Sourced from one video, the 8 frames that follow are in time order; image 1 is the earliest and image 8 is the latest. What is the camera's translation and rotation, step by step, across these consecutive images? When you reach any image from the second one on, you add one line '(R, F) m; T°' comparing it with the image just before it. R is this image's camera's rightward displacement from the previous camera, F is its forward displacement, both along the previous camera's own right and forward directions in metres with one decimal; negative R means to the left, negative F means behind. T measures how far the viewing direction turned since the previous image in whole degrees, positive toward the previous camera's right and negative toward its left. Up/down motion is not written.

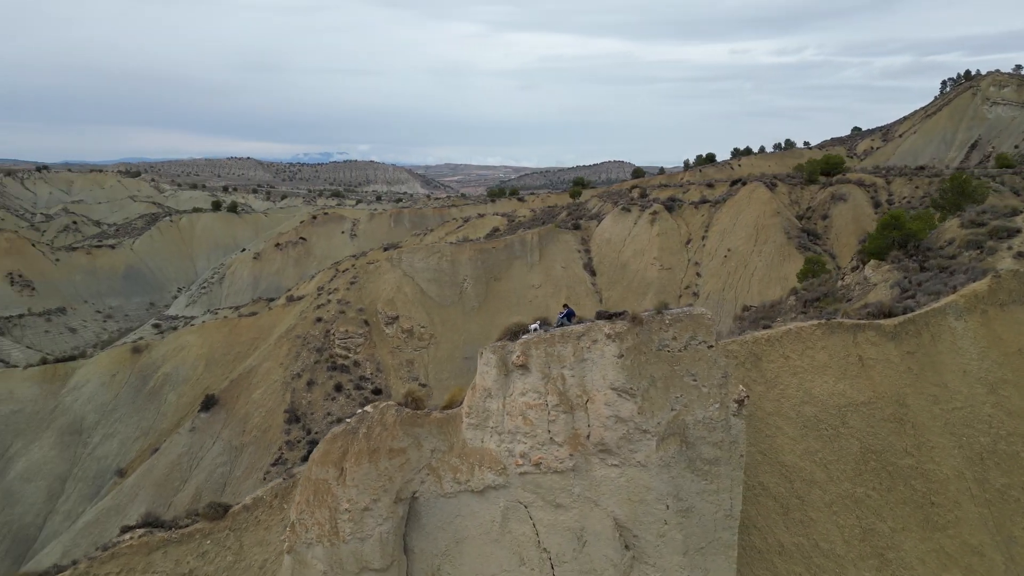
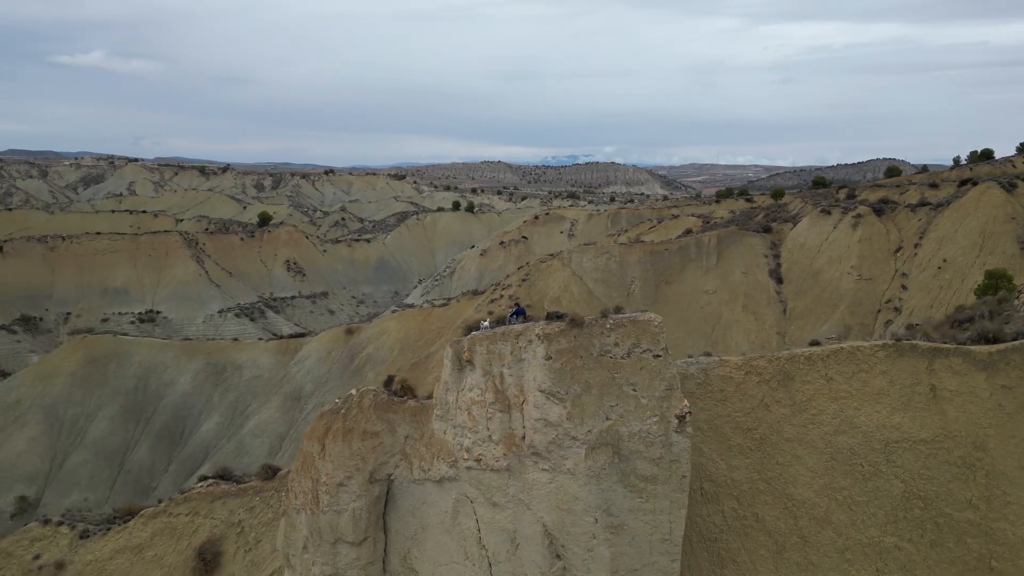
(+3.1, +0.5) m; -18°
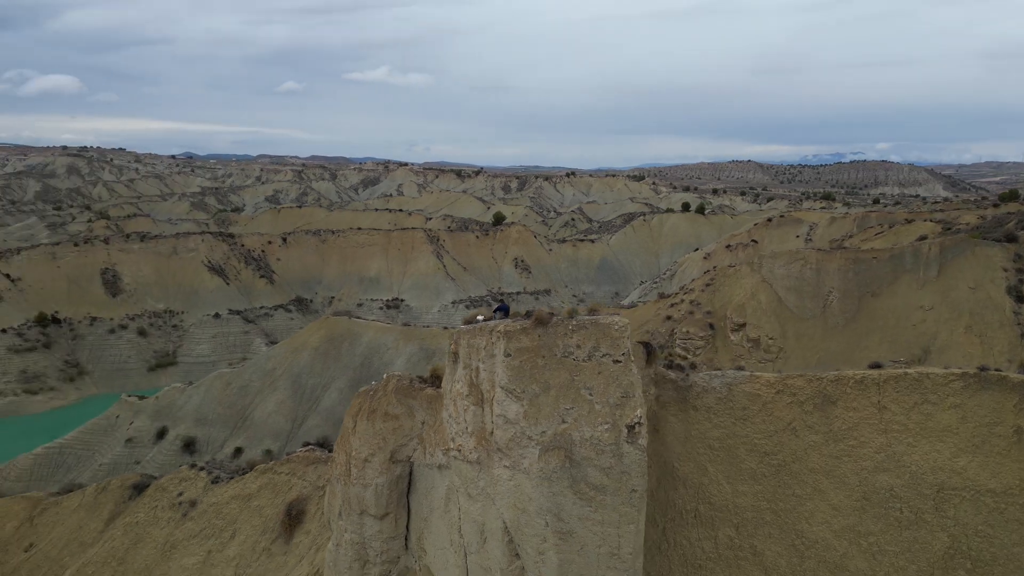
(+2.7, +0.4) m; -18°
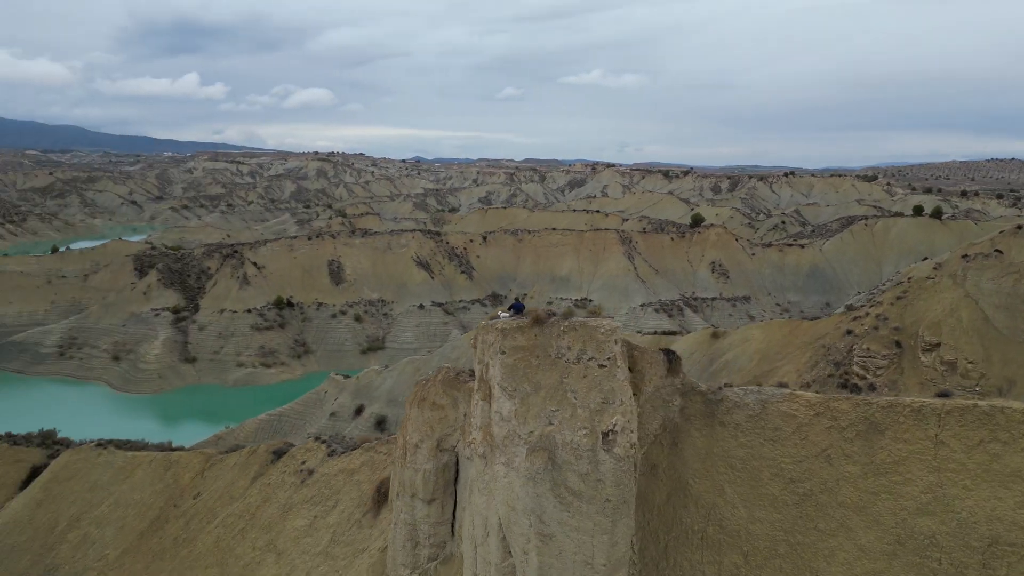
(+2.1, +0.2) m; -16°
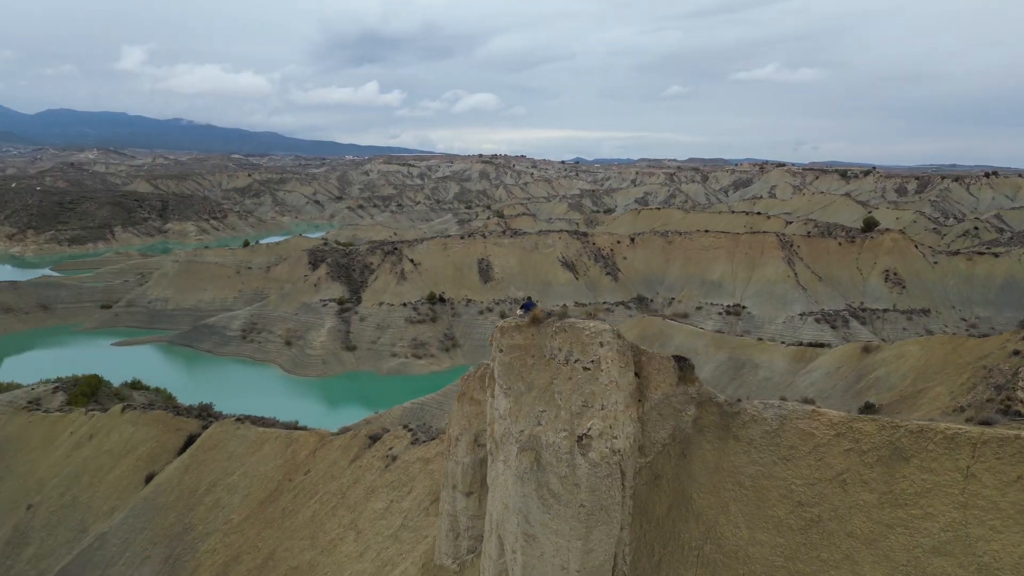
(+1.6, +0.1) m; -12°
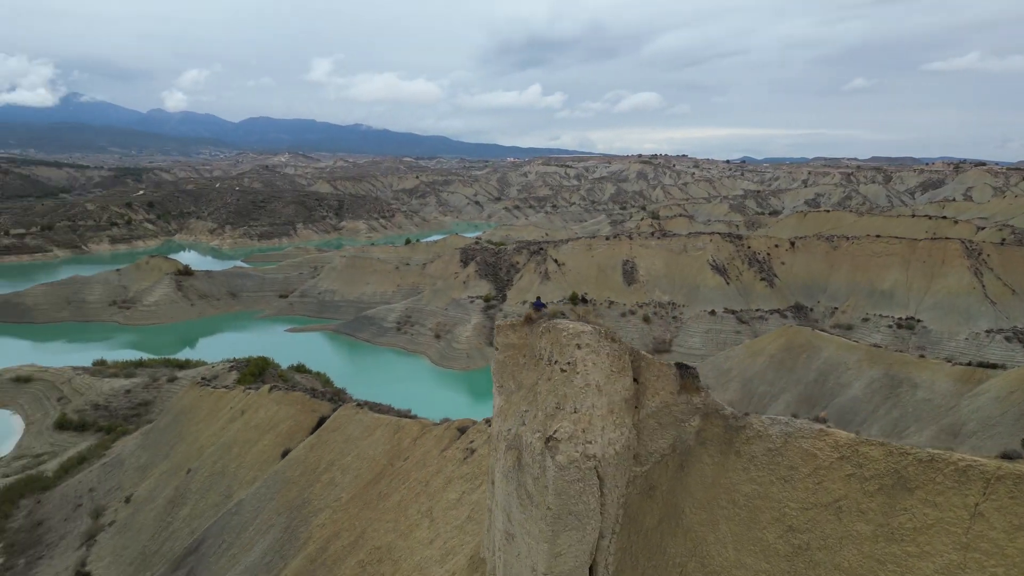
(+1.6, +0.1) m; -12°
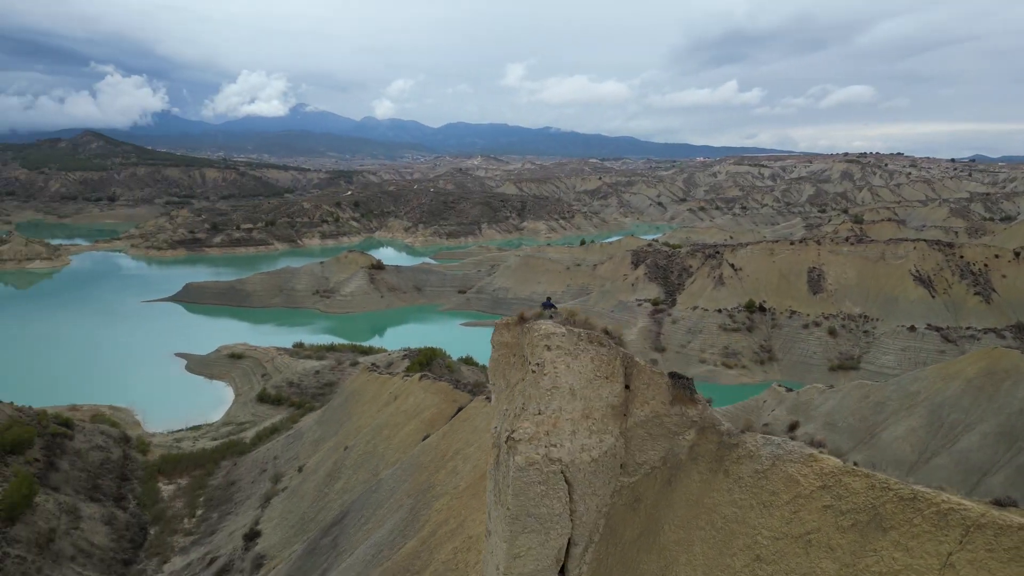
(+1.9, +0.2) m; -14°
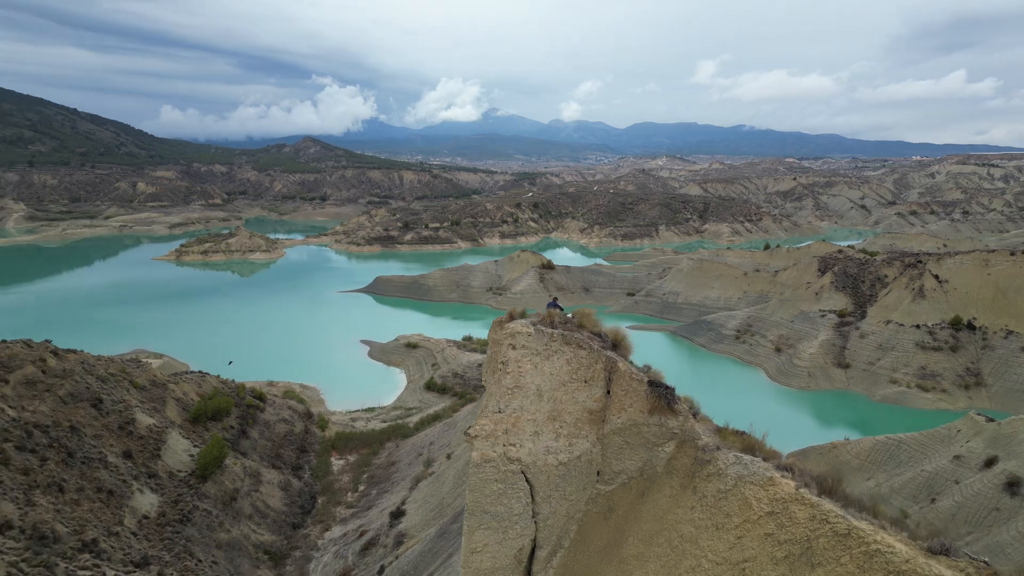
(+1.9, +0.2) m; -14°
